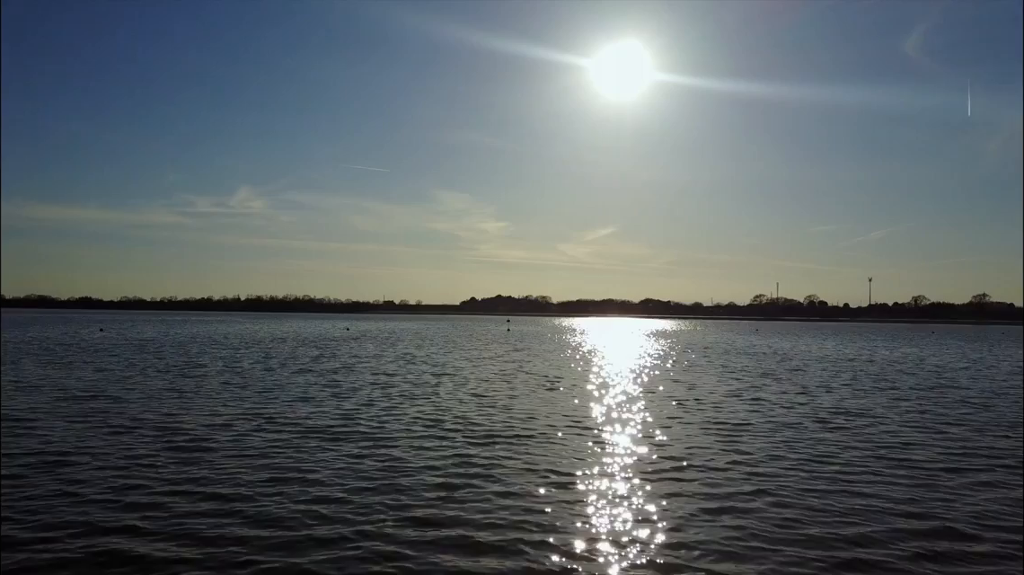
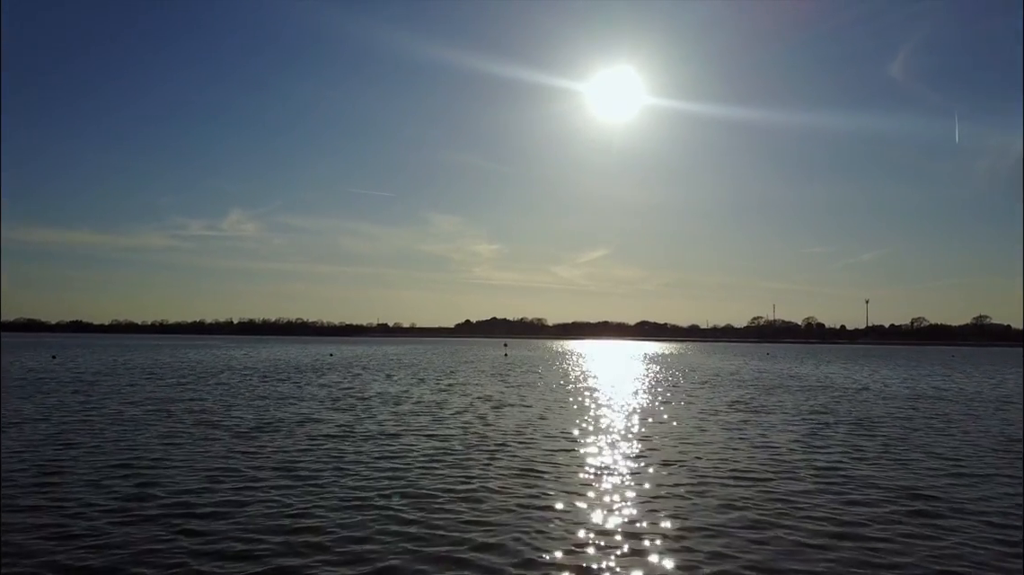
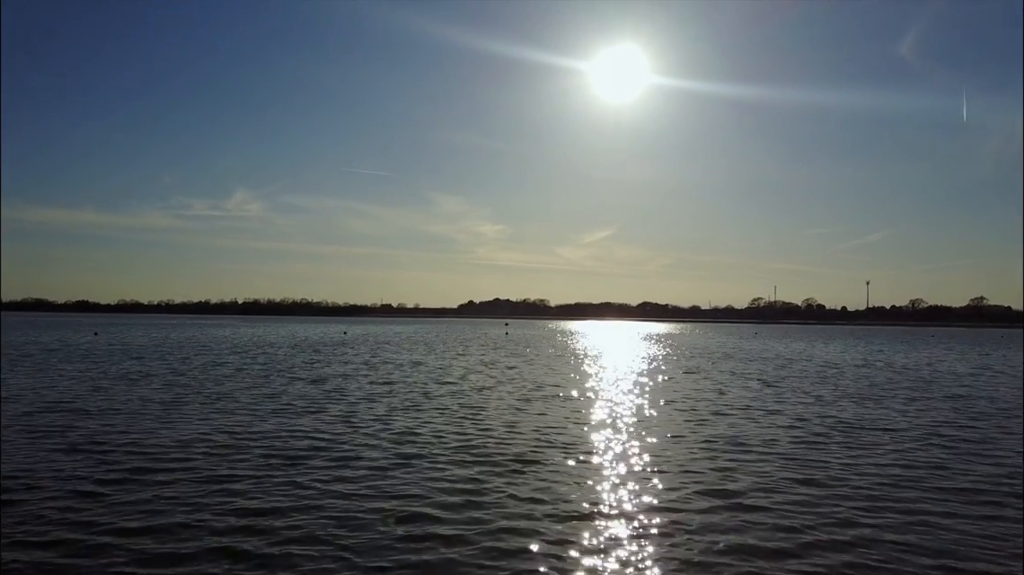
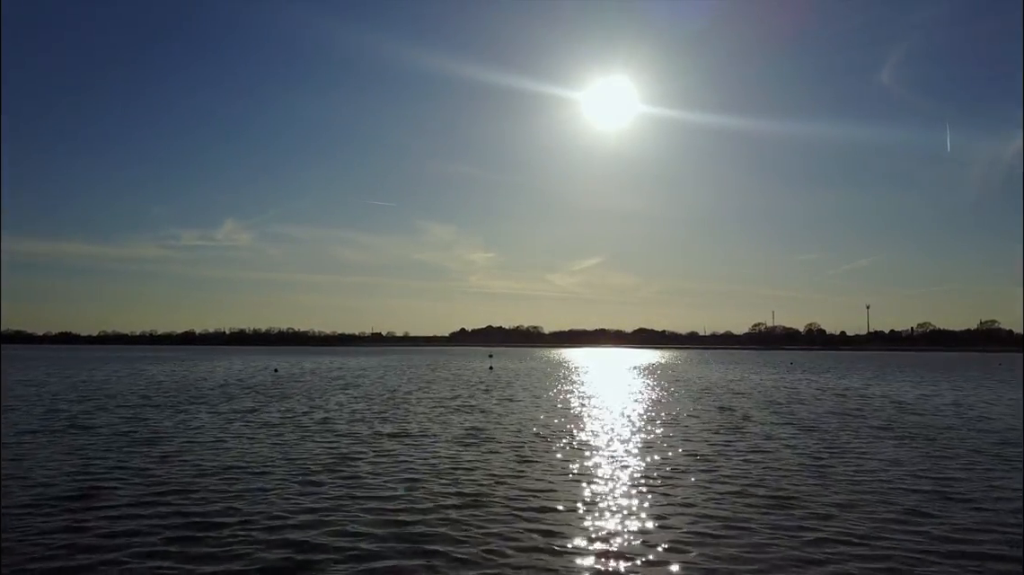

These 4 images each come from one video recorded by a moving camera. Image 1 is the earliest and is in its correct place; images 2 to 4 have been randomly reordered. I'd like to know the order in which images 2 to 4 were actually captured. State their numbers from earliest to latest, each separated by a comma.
3, 2, 4
